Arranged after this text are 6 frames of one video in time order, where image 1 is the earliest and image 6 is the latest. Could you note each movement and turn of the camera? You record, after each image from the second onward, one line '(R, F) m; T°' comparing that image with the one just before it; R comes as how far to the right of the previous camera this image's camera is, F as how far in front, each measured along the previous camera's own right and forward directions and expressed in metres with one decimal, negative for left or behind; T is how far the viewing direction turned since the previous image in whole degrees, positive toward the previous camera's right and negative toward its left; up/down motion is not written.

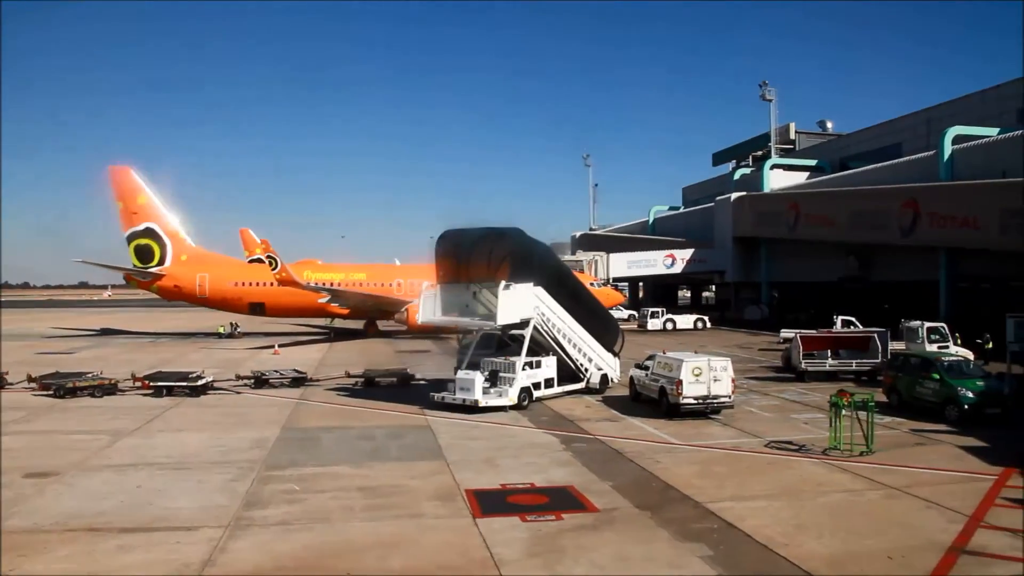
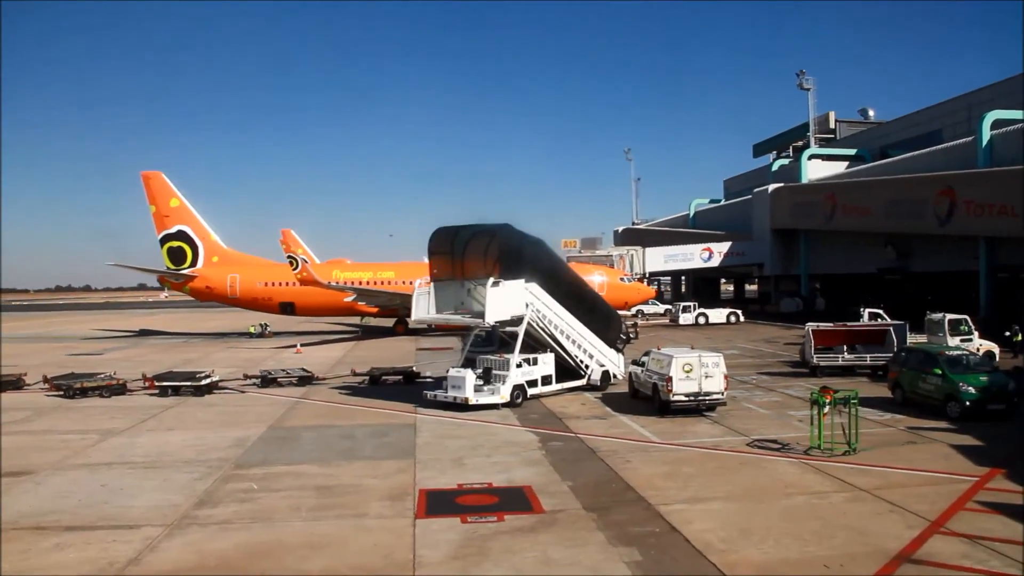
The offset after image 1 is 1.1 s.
(+2.2, +0.3) m; -5°
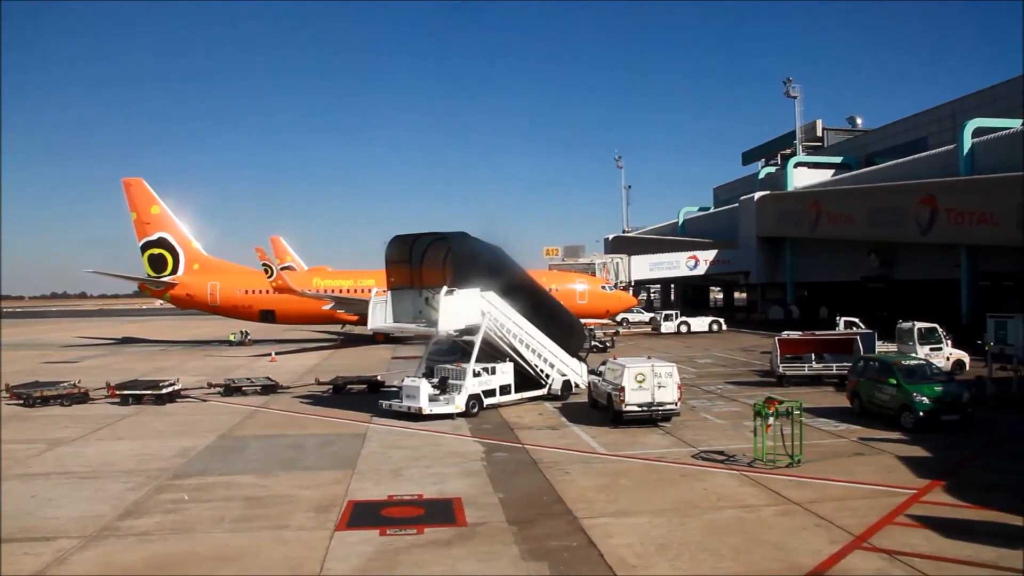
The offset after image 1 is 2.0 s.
(+1.5, +0.2) m; -1°
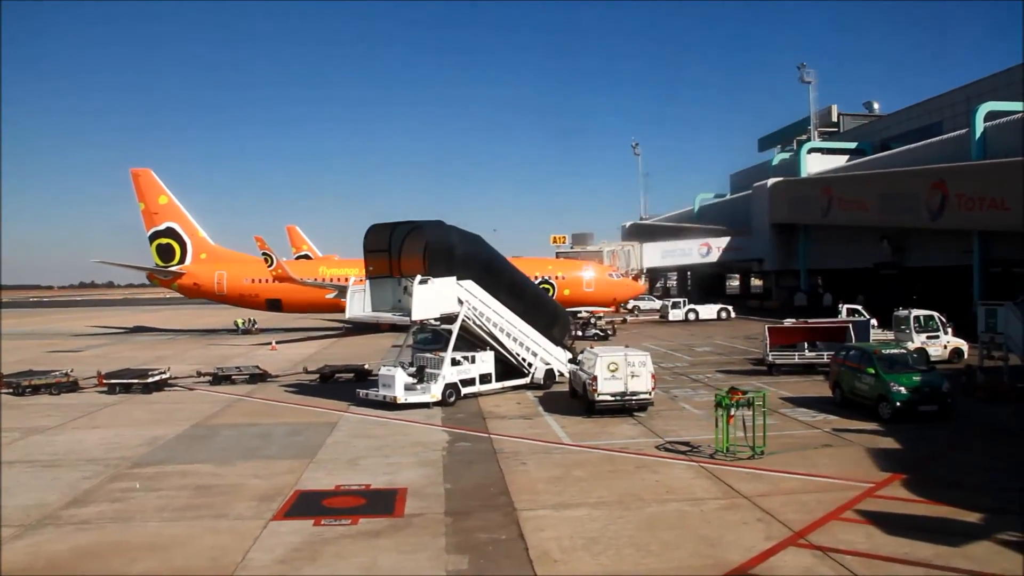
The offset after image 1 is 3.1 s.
(+1.7, +0.3) m; -3°
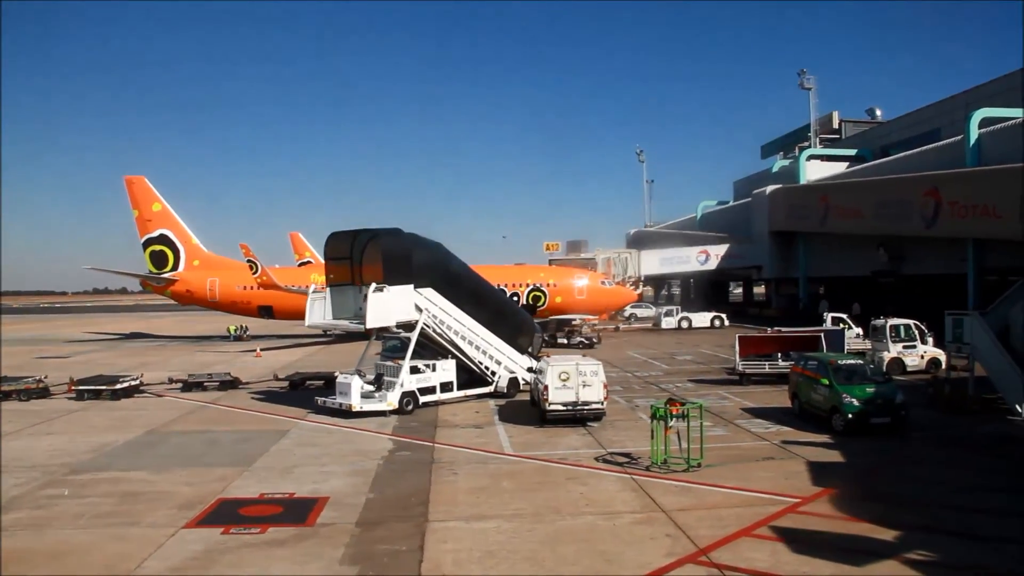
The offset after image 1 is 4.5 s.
(+1.9, +0.3) m; -2°
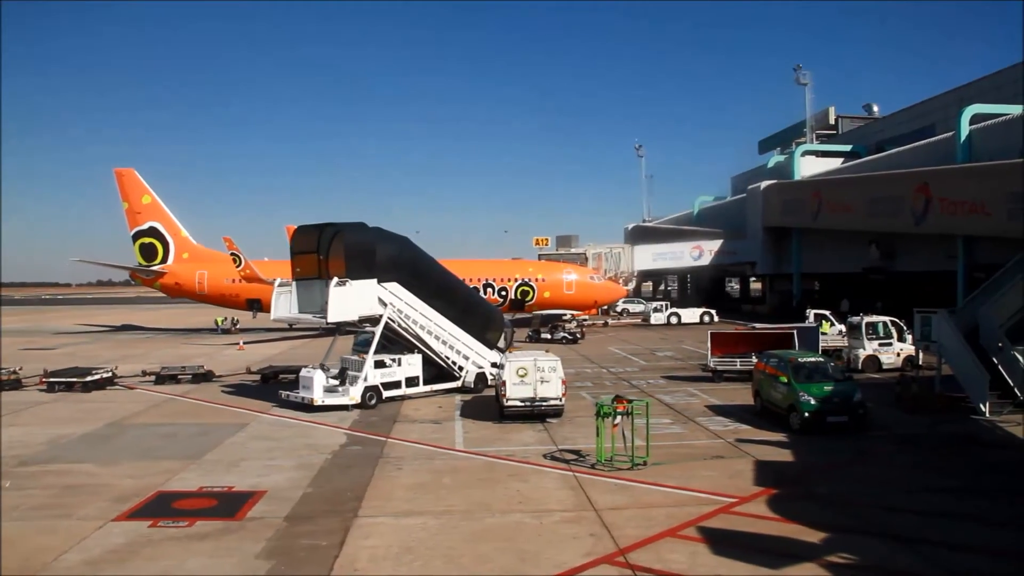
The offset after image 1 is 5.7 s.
(+1.4, +0.2) m; -1°
